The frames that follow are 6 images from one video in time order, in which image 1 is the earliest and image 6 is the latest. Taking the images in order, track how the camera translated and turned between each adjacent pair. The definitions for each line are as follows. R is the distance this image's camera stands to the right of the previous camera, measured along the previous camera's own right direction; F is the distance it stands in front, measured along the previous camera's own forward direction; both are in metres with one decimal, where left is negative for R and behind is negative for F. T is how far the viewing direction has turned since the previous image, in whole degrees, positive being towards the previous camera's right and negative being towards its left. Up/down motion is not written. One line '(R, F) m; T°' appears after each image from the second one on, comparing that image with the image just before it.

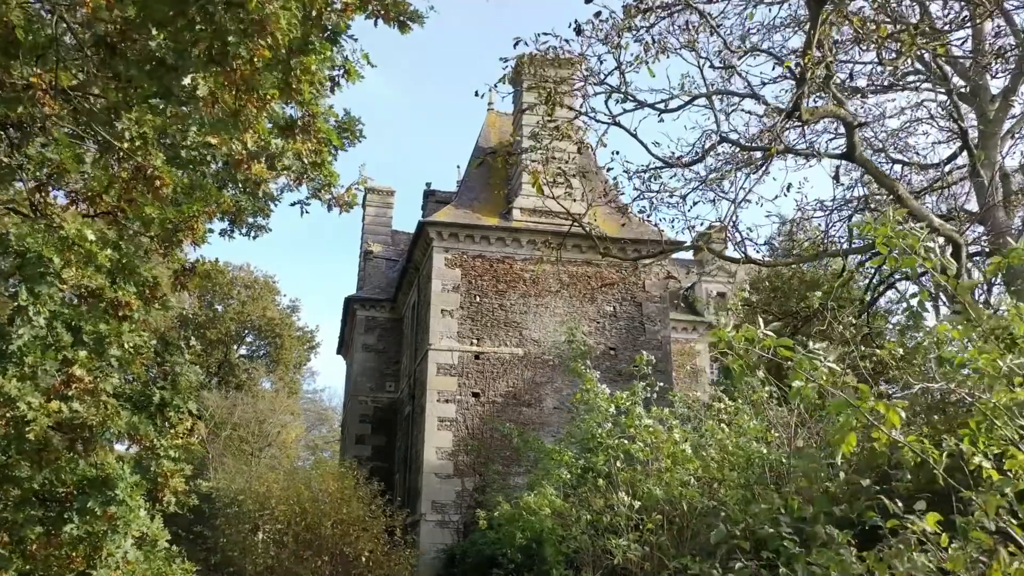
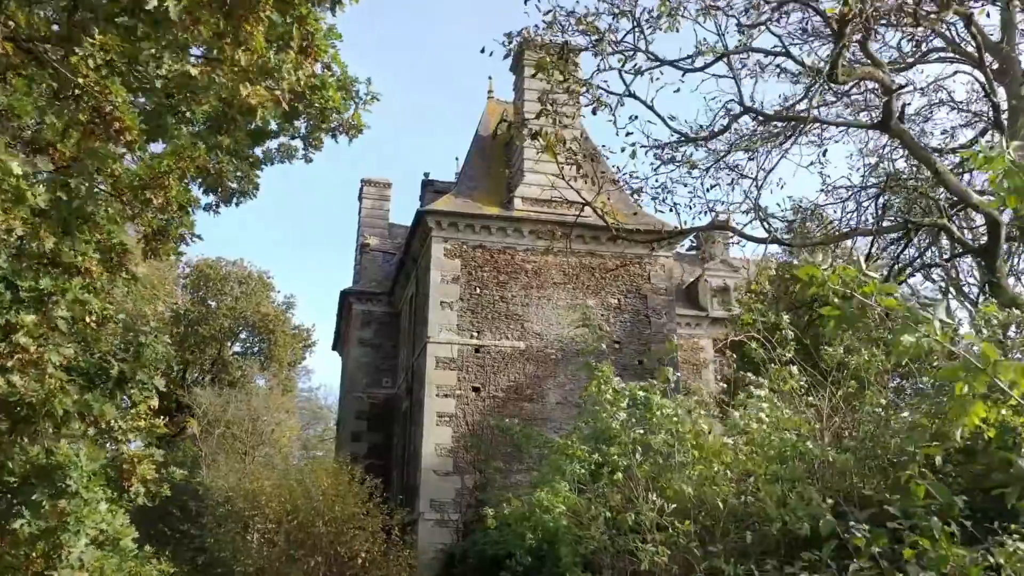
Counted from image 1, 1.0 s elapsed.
(-0.1, +0.5) m; 0°
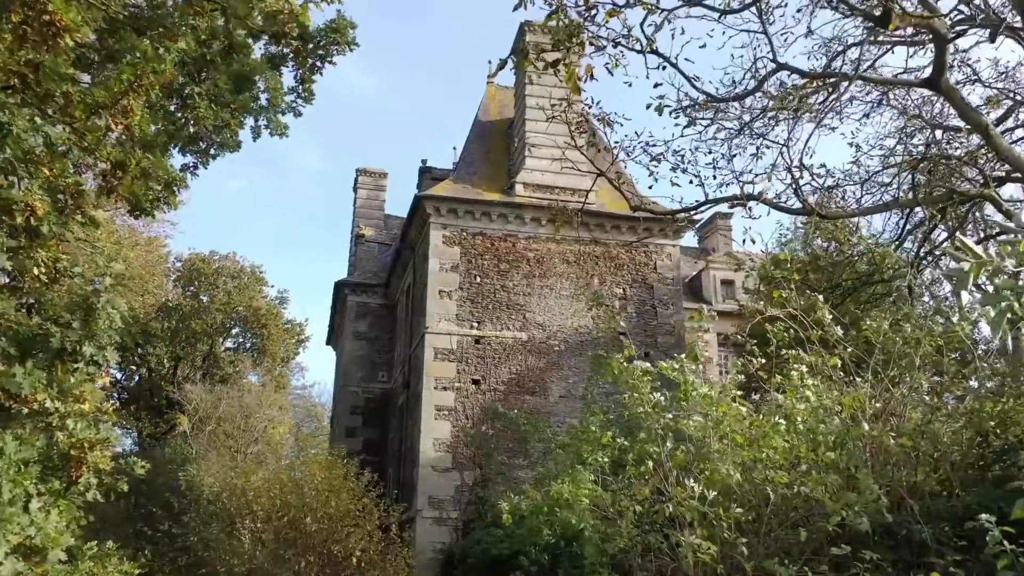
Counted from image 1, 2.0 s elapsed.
(-0.1, +0.6) m; 0°
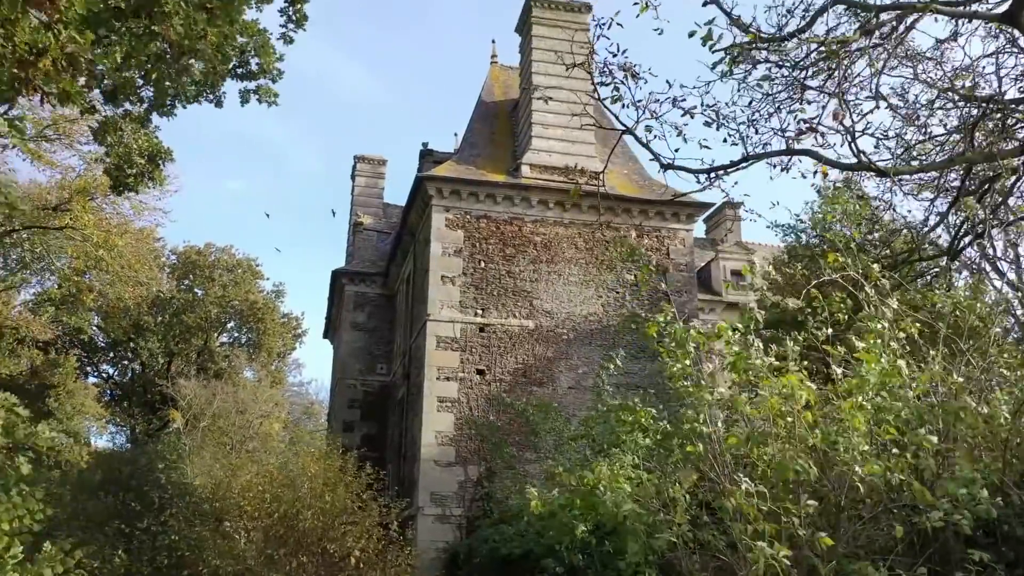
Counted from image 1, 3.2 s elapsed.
(-0.1, +0.7) m; 0°
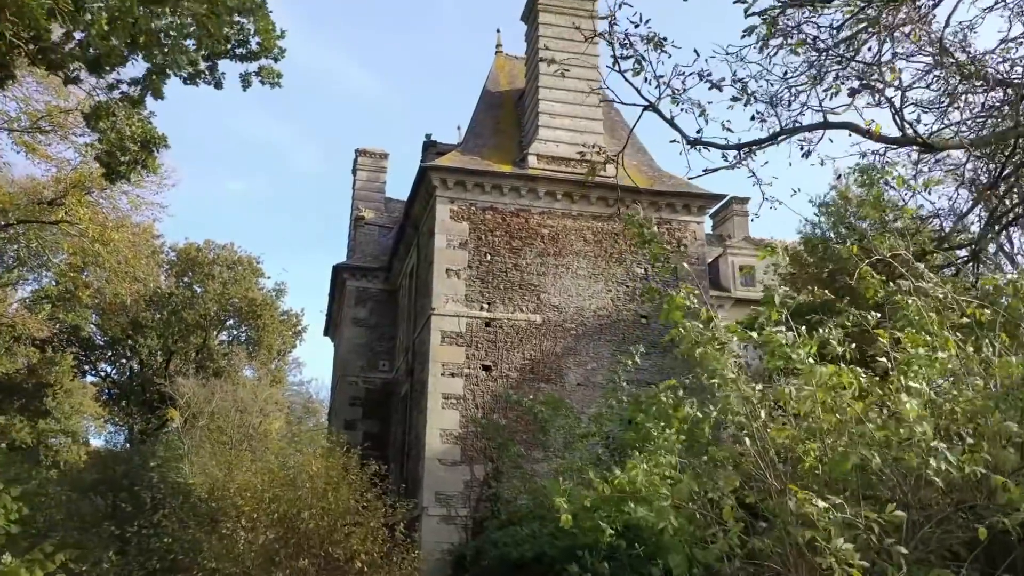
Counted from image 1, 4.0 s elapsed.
(-0.1, +0.4) m; 0°
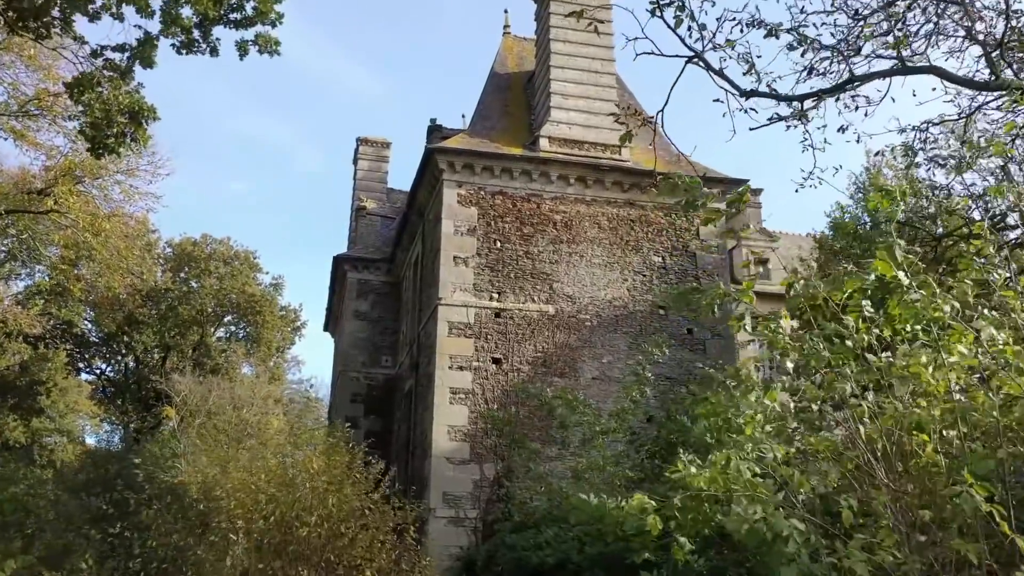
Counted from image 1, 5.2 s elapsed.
(-0.2, +0.7) m; 0°
